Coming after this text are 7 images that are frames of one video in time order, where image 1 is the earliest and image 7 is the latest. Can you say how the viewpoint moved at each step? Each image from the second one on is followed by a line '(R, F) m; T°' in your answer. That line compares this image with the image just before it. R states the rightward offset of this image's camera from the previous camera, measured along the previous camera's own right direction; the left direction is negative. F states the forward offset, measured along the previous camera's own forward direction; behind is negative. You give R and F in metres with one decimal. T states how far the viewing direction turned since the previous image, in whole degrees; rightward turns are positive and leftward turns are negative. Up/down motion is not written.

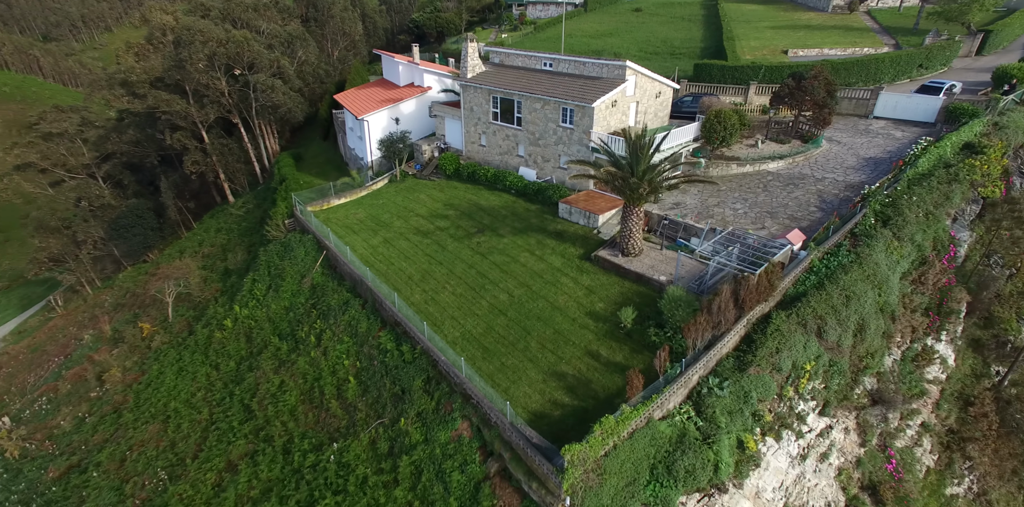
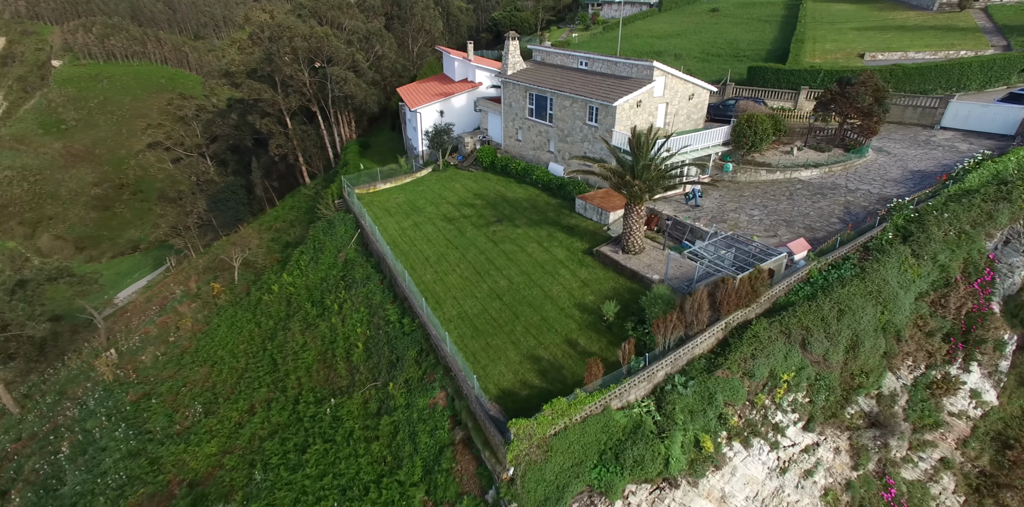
(+2.8, -0.7) m; -8°
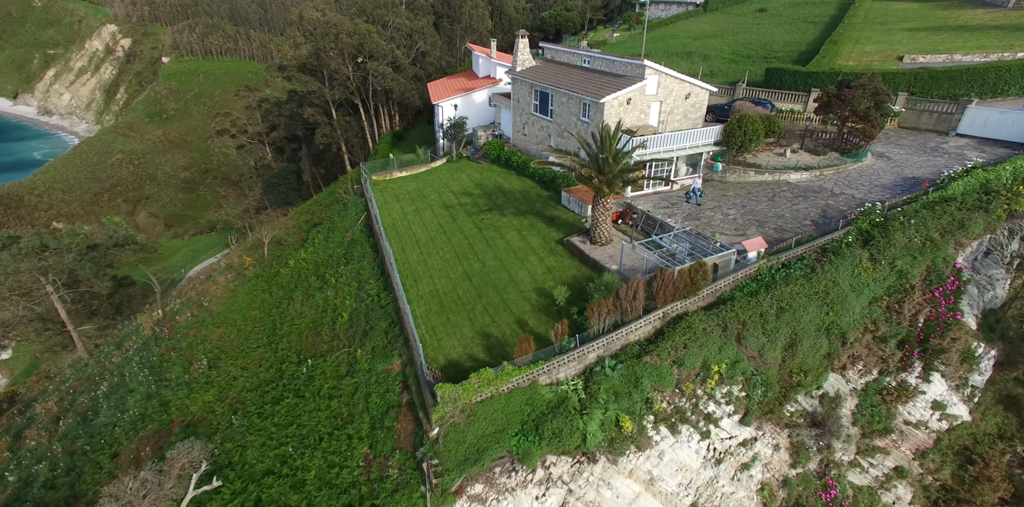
(+3.3, -0.9) m; -6°
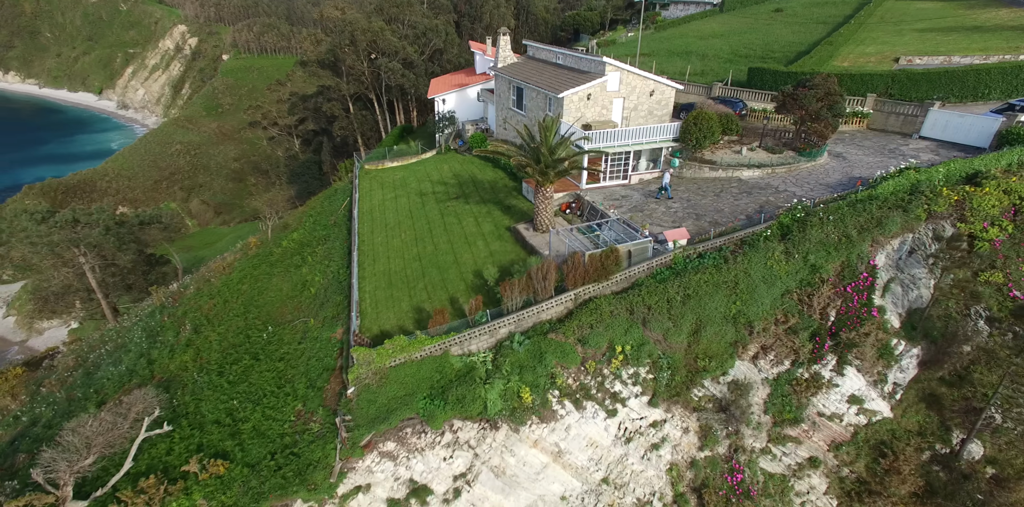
(+3.7, -1.0) m; -3°
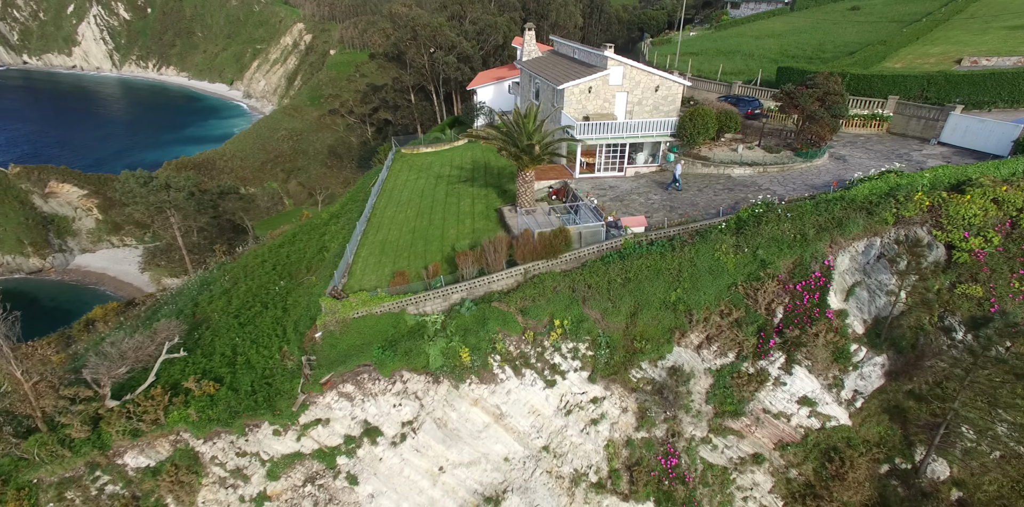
(+4.0, -1.1) m; -8°
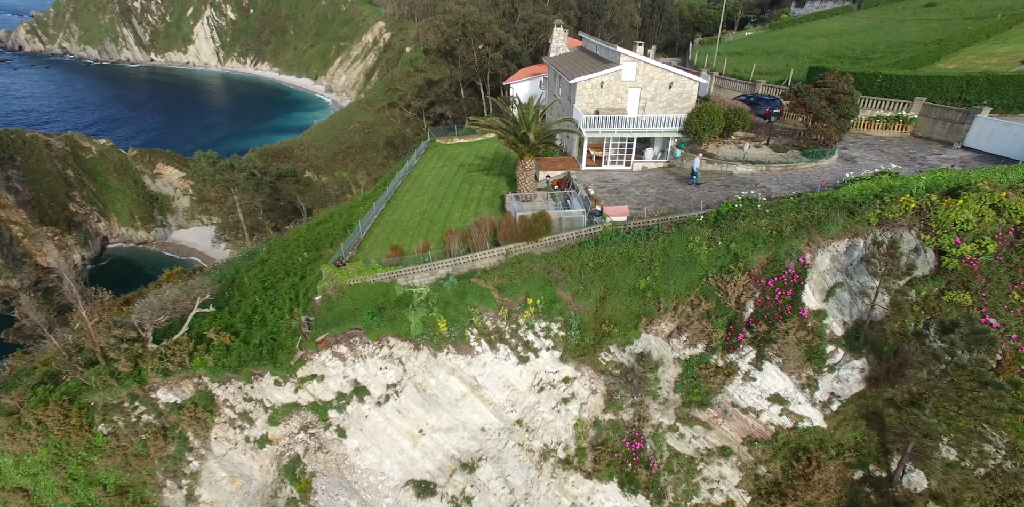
(+2.7, -0.9) m; -6°
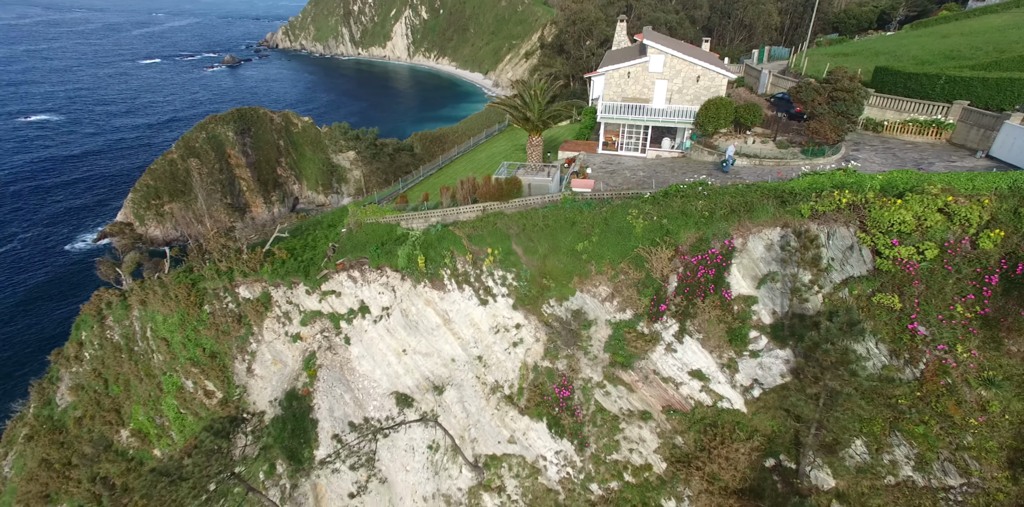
(+6.6, -2.1) m; -14°
